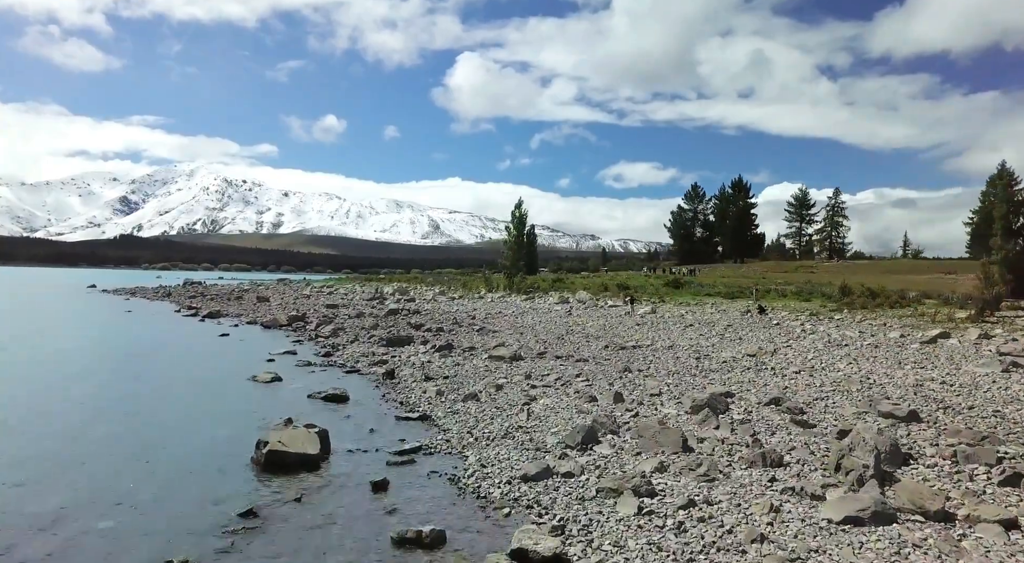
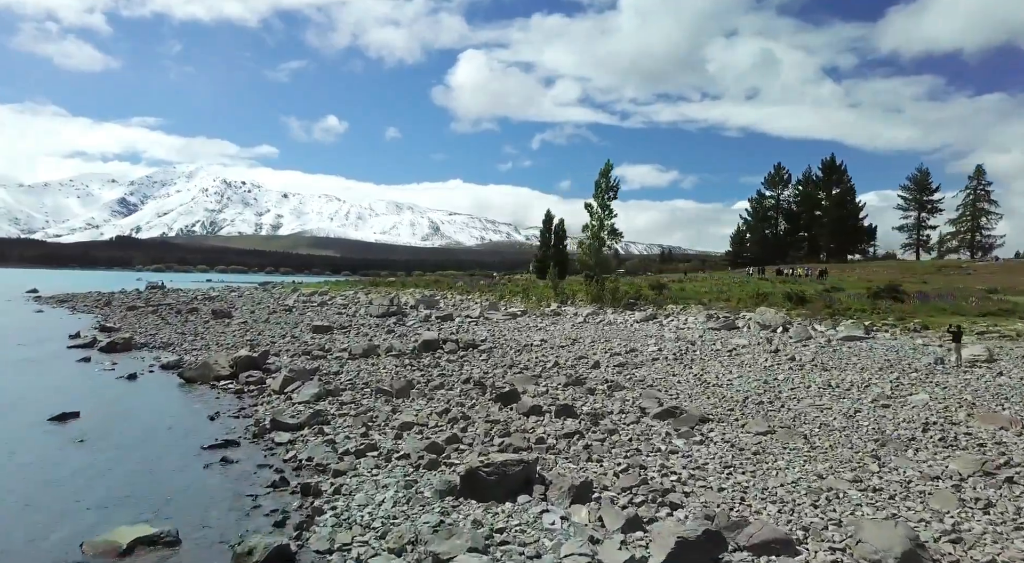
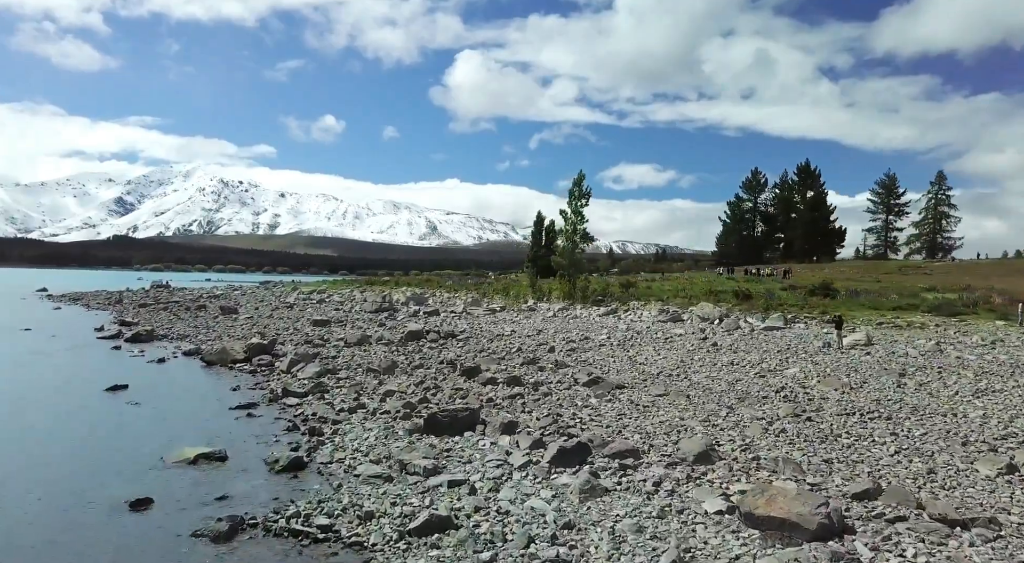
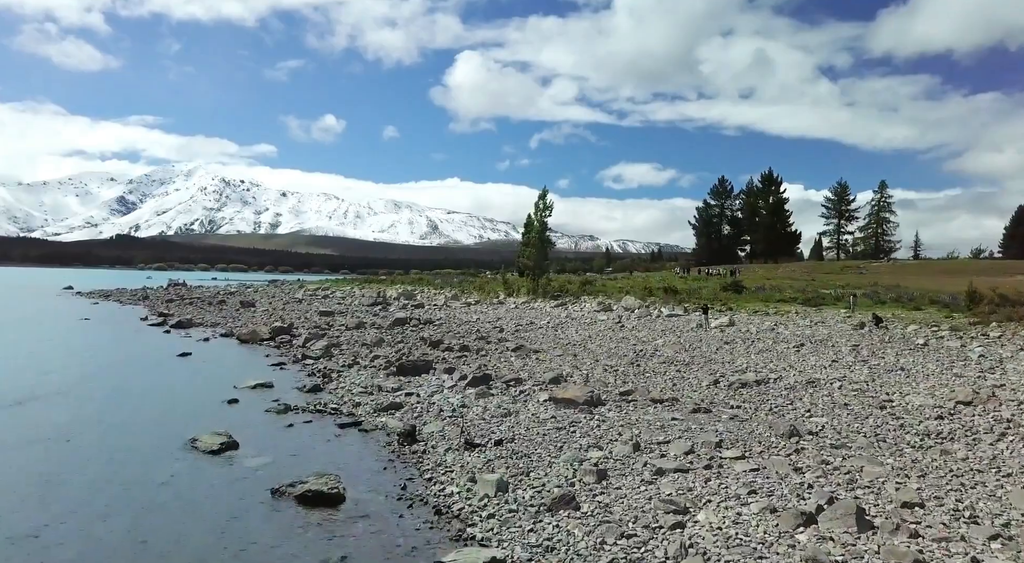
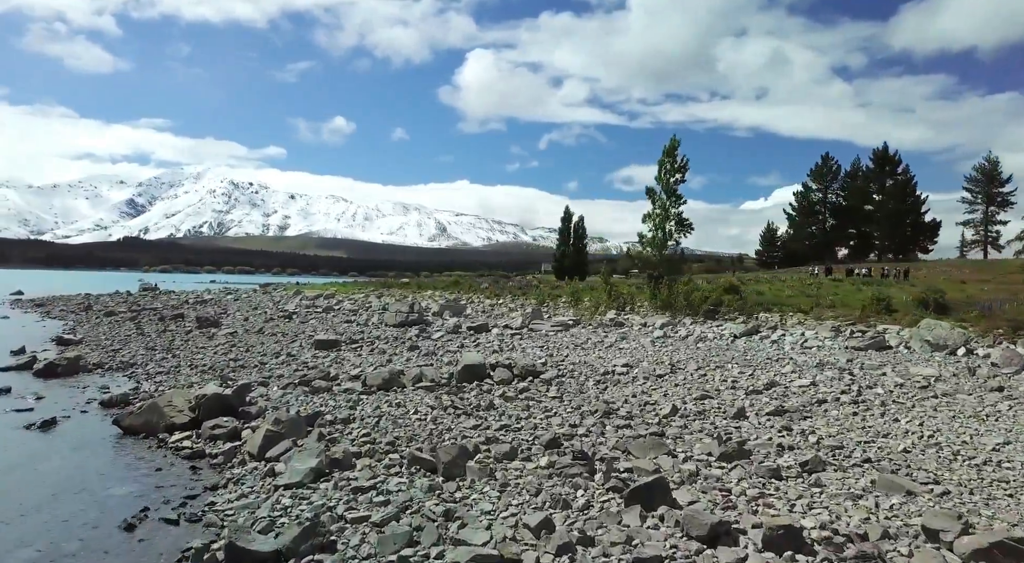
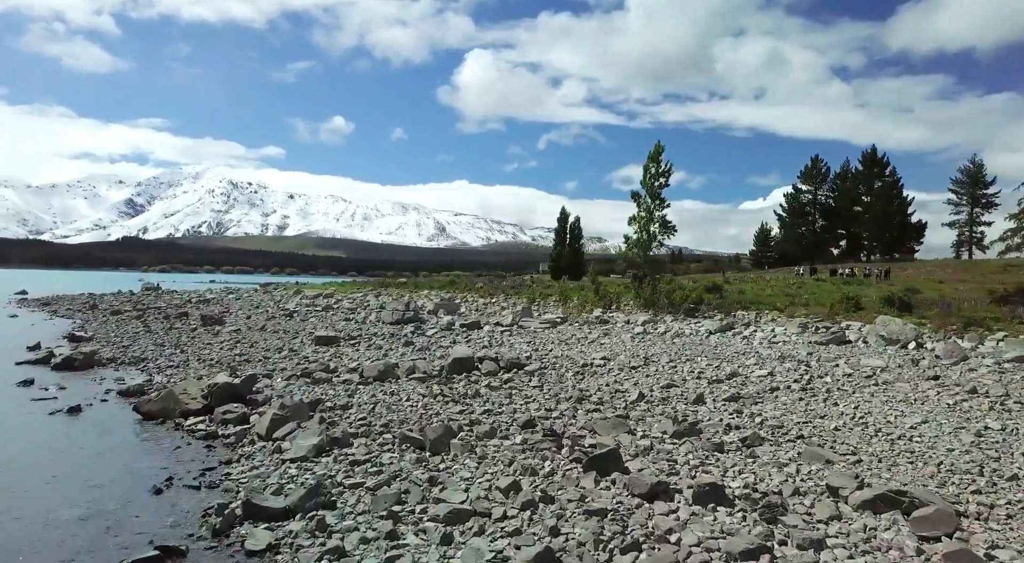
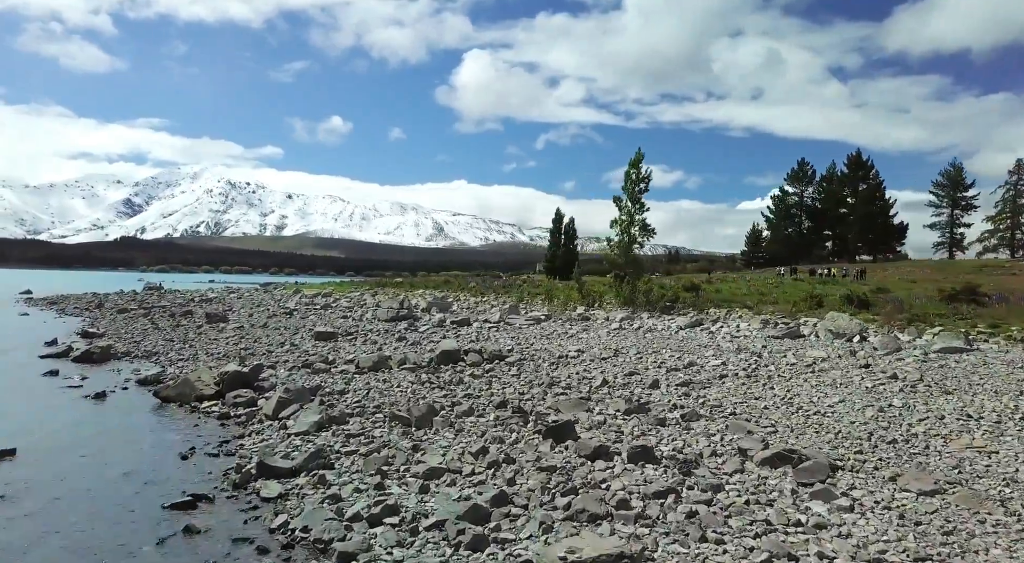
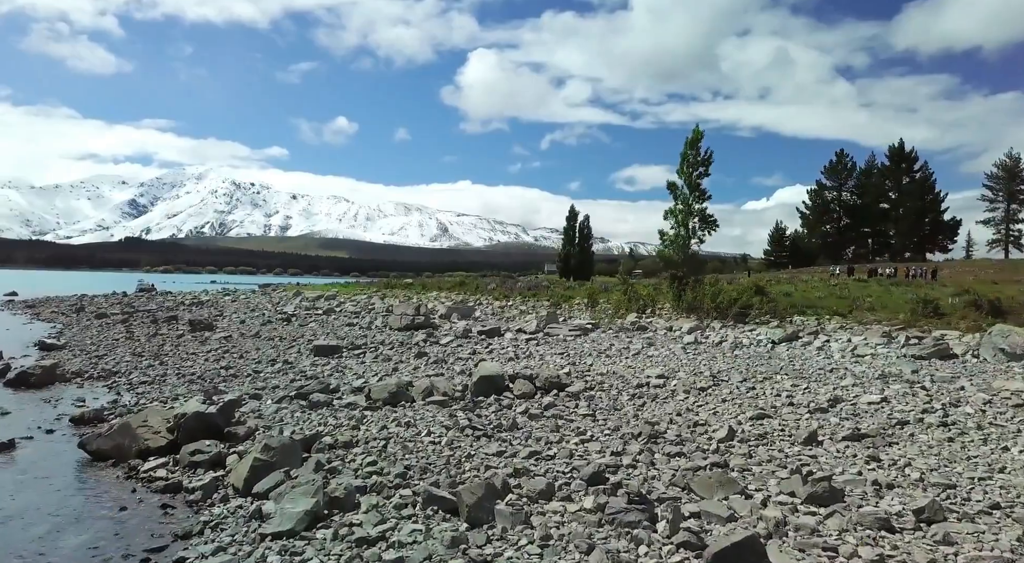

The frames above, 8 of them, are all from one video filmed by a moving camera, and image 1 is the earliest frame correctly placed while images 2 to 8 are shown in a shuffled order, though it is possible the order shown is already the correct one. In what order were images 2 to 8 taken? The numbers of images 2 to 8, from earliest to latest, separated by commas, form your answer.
4, 3, 2, 7, 6, 5, 8
